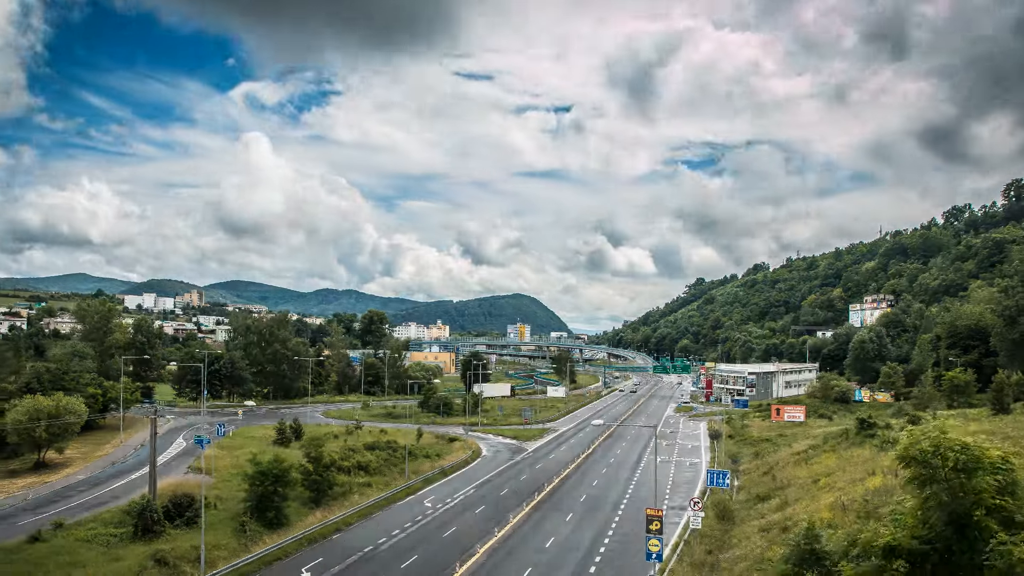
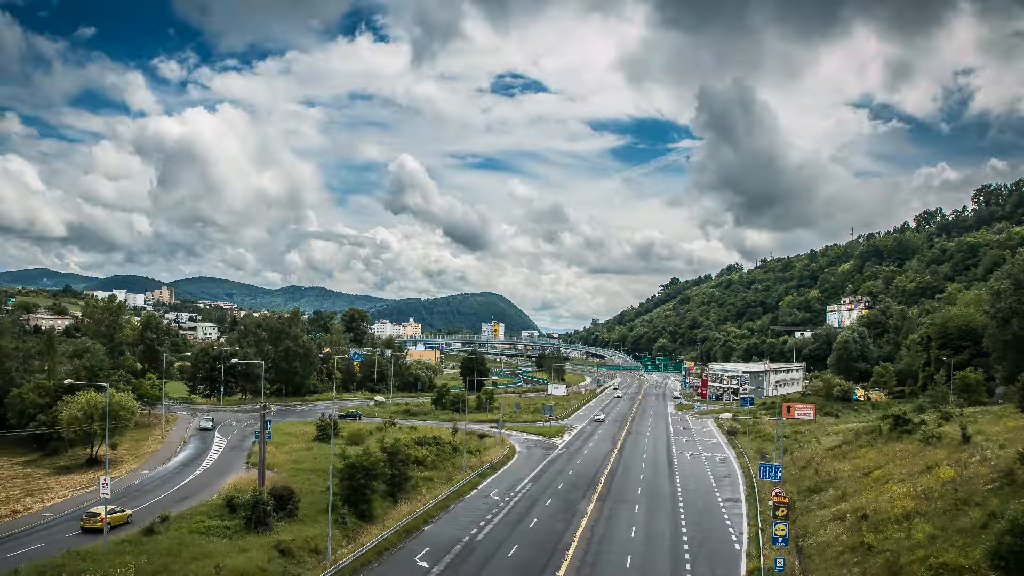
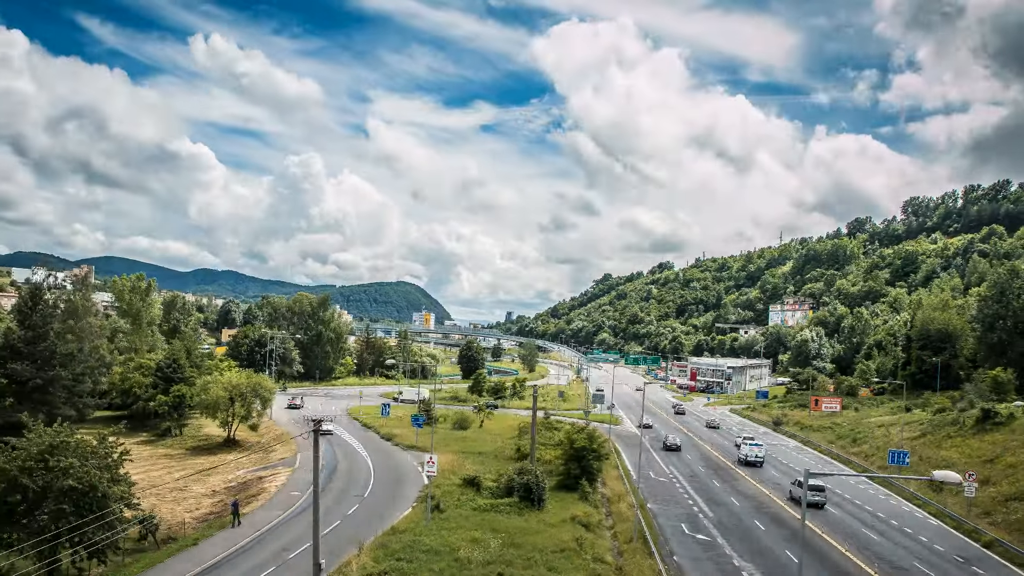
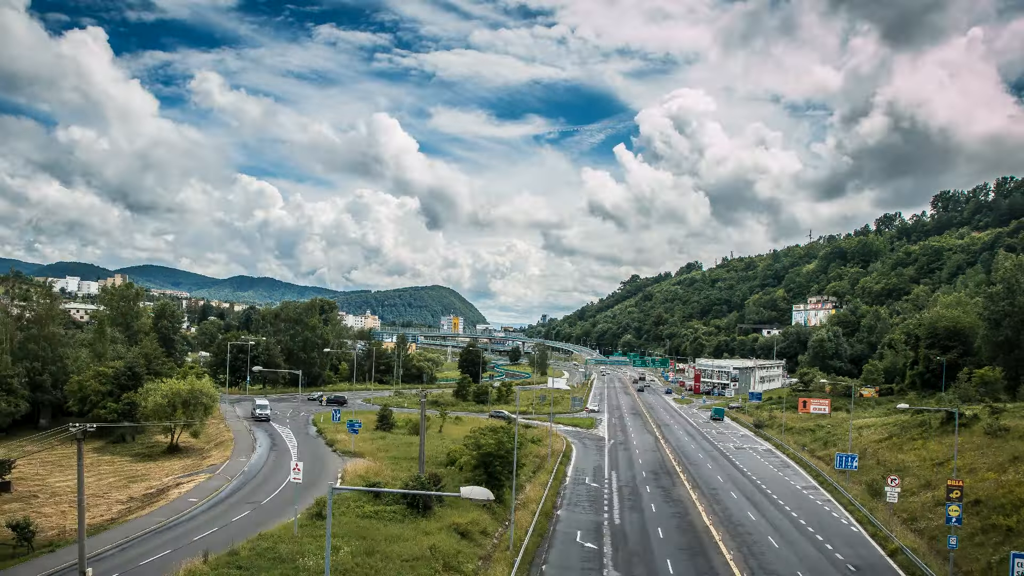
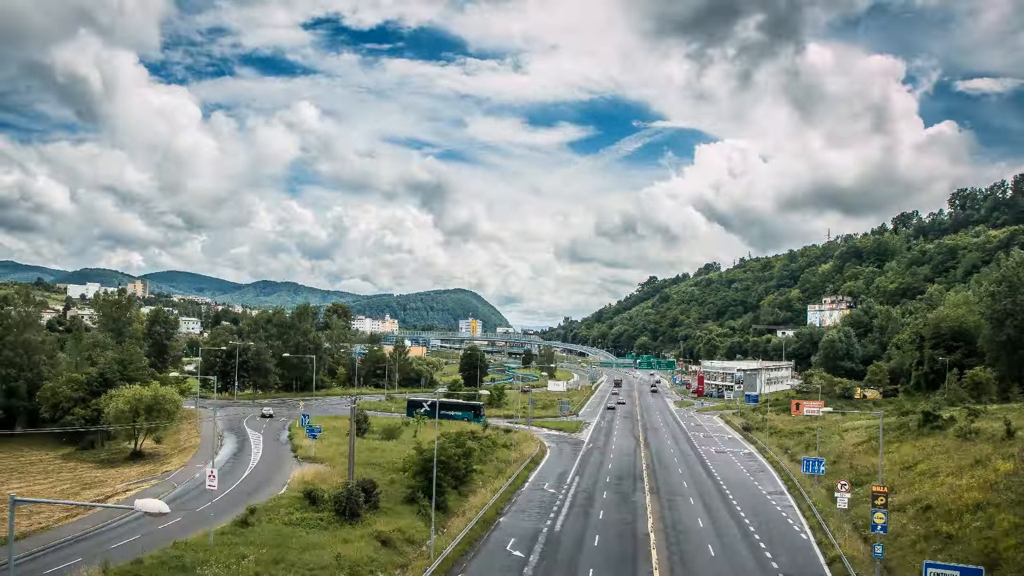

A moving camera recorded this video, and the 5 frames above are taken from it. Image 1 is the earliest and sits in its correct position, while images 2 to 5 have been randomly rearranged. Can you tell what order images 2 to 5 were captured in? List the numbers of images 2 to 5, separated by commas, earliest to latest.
2, 5, 4, 3
